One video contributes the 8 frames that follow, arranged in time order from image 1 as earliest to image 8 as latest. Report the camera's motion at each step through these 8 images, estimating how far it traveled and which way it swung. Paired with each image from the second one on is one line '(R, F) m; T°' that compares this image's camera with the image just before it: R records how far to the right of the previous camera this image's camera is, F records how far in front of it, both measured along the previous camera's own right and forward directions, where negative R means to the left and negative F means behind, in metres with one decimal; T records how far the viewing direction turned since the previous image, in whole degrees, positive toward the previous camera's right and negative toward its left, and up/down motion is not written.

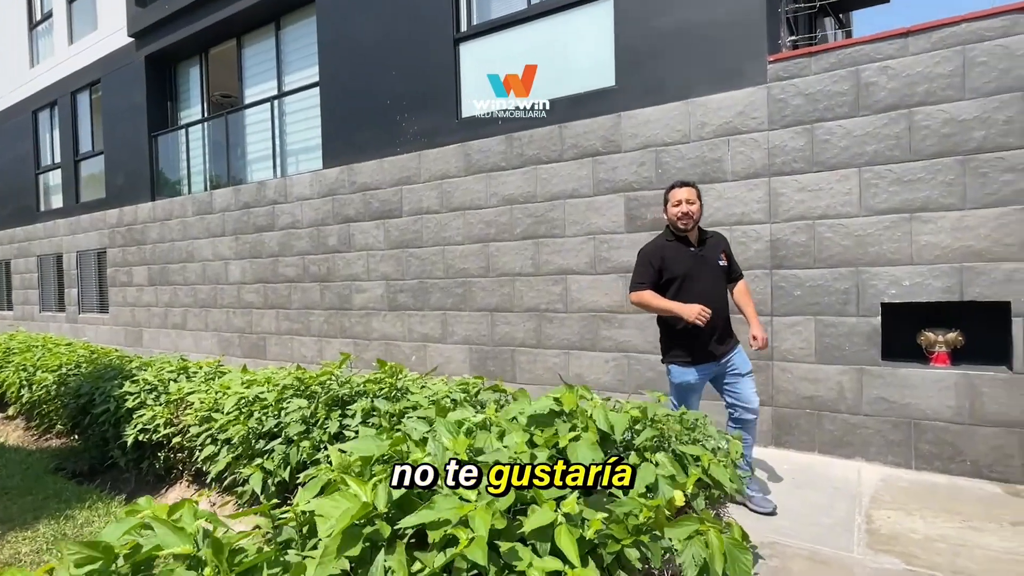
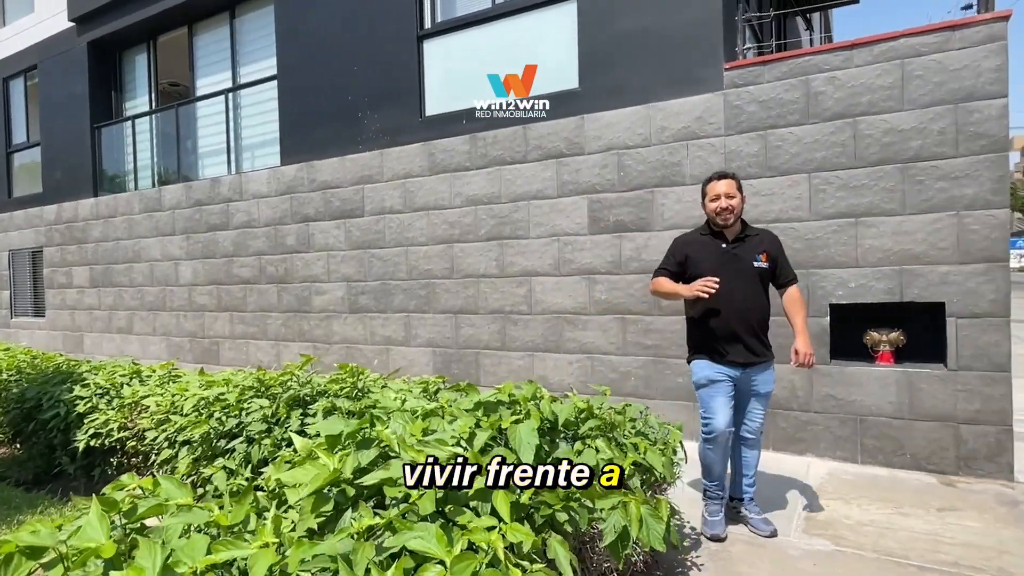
(0.0, 0.0) m; +4°
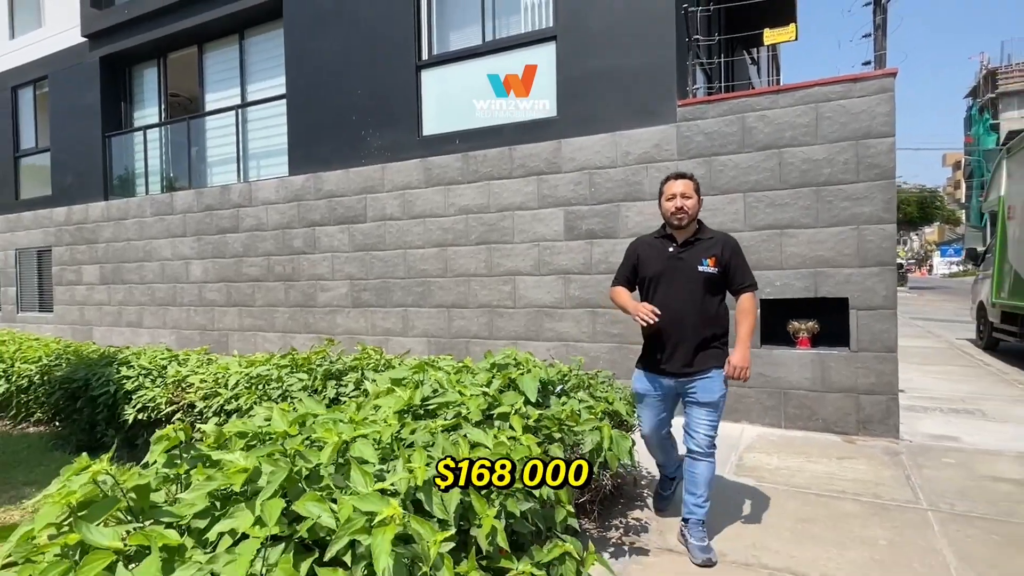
(-0.2, -0.8) m; +3°
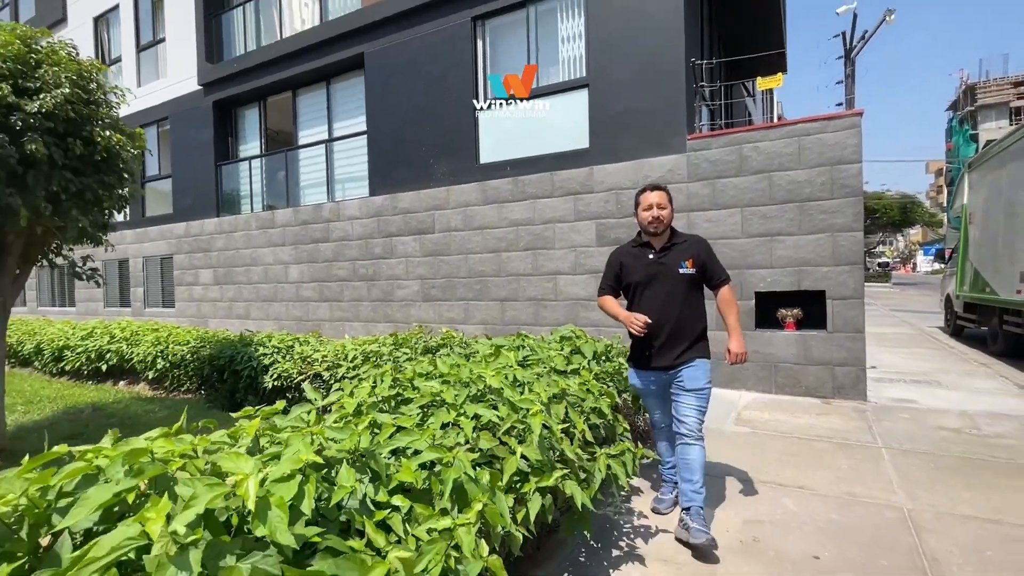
(-0.3, -1.4) m; -2°
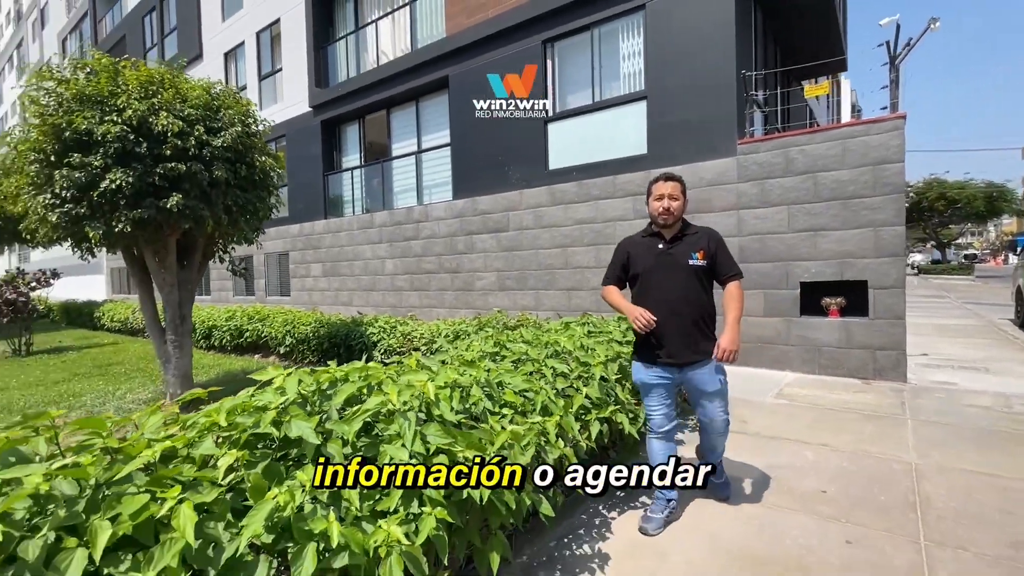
(0.0, -1.1) m; -7°
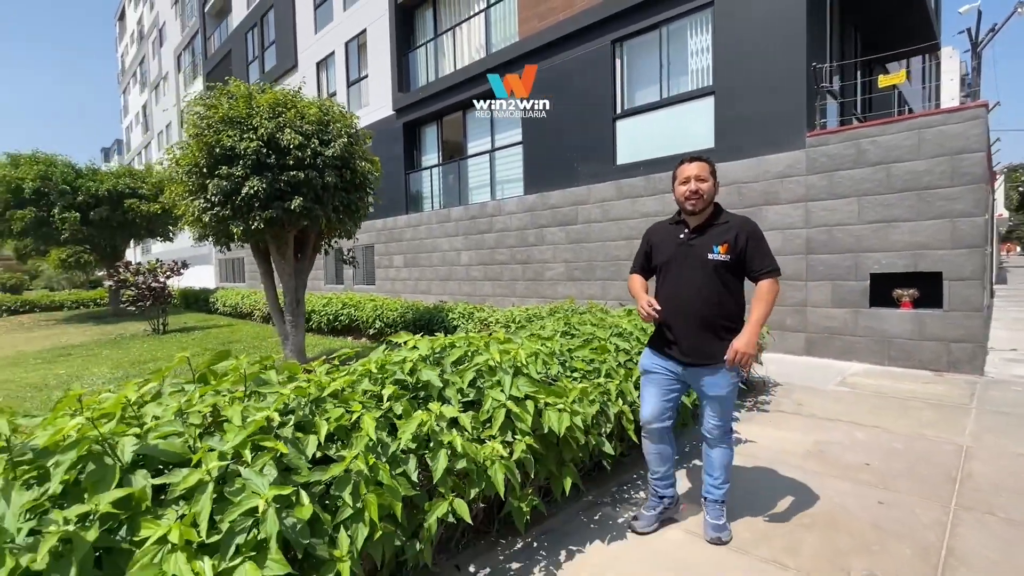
(0.0, -0.6) m; -8°
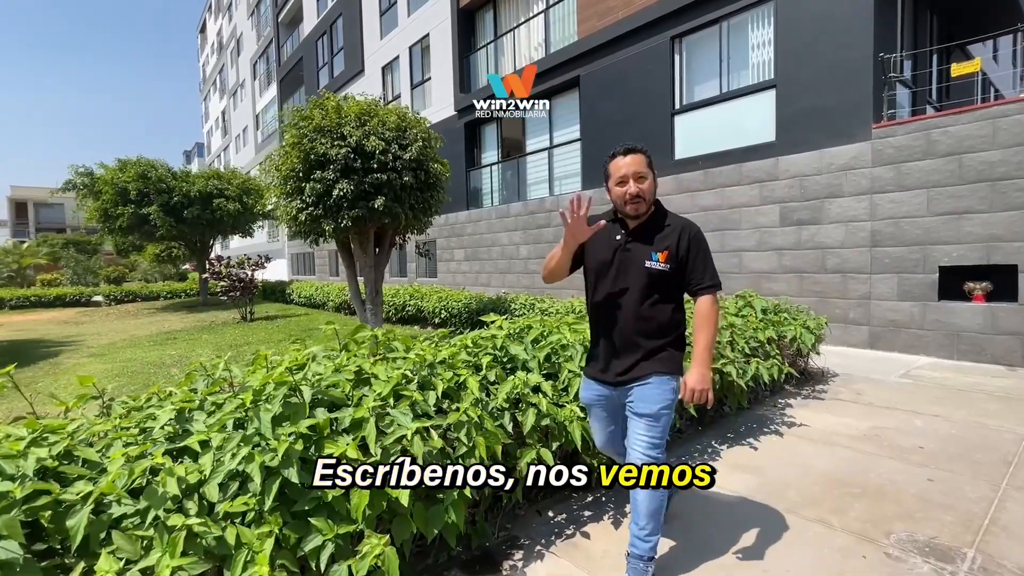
(-0.1, -0.5) m; -6°
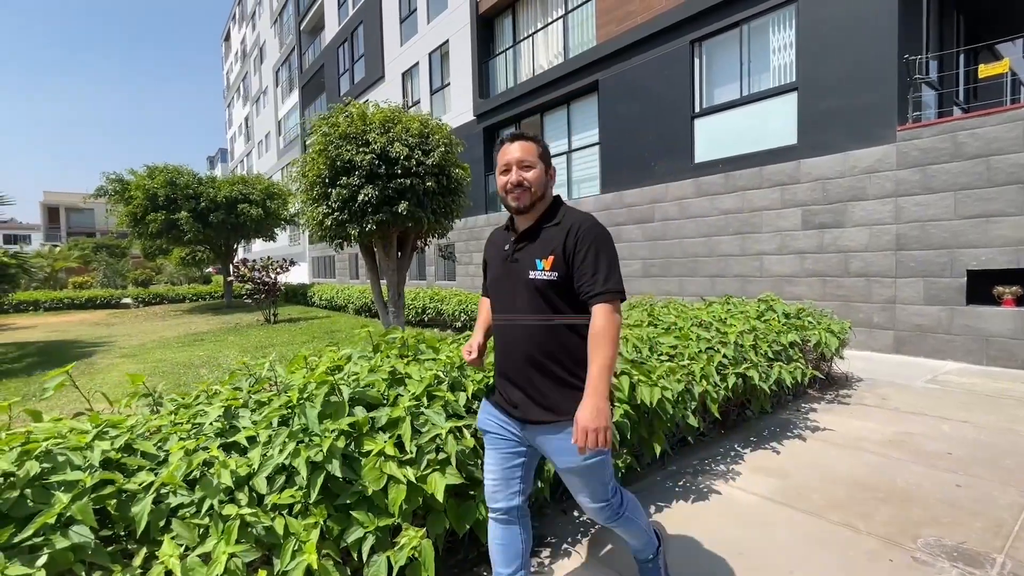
(-0.1, -0.1) m; -2°
